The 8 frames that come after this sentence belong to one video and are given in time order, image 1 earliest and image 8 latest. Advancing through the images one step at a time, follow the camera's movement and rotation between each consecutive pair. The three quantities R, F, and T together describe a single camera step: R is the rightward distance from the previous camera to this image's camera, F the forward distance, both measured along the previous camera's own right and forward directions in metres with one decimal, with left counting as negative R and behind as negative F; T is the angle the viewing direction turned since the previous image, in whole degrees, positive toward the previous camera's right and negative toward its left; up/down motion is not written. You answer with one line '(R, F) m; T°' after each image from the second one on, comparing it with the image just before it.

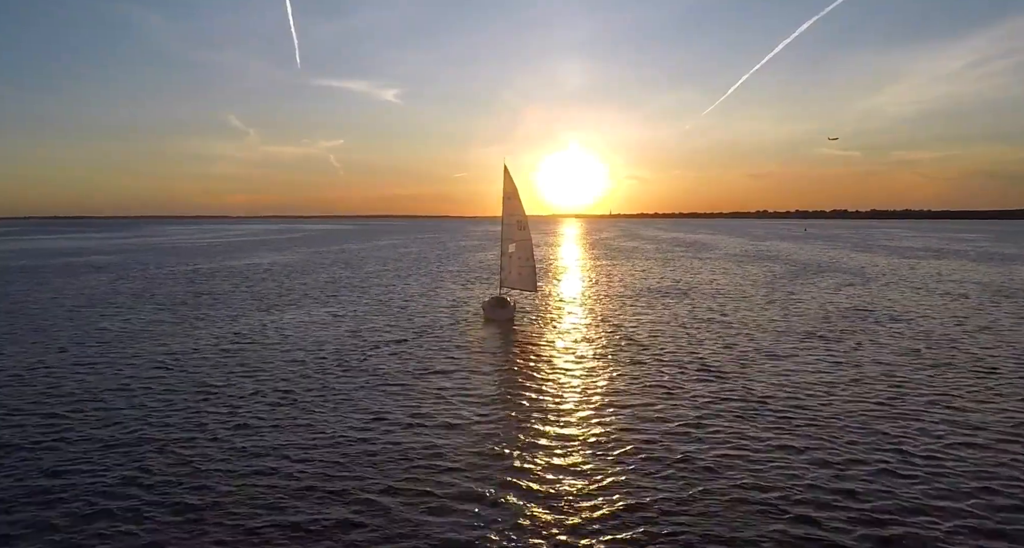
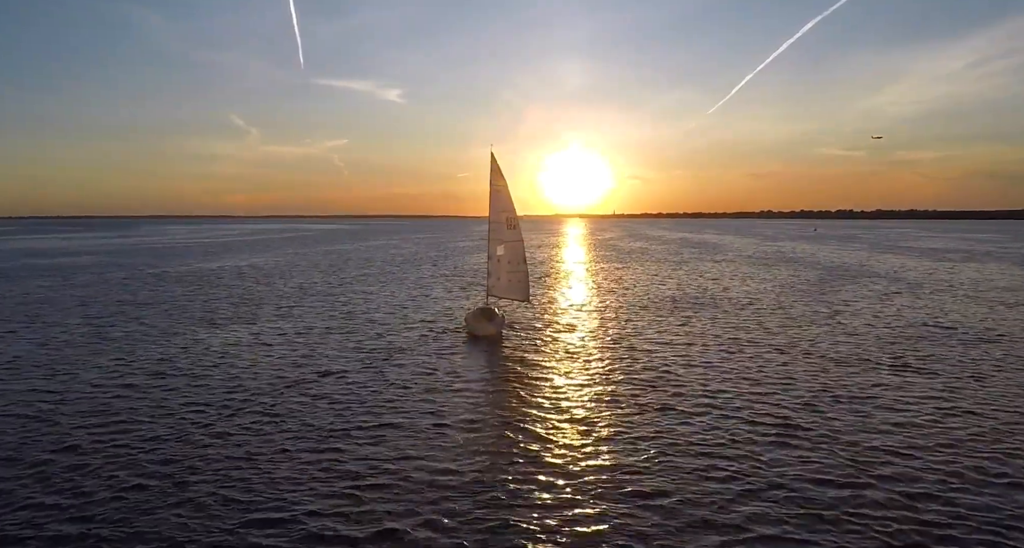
(+0.7, +6.9) m; 0°
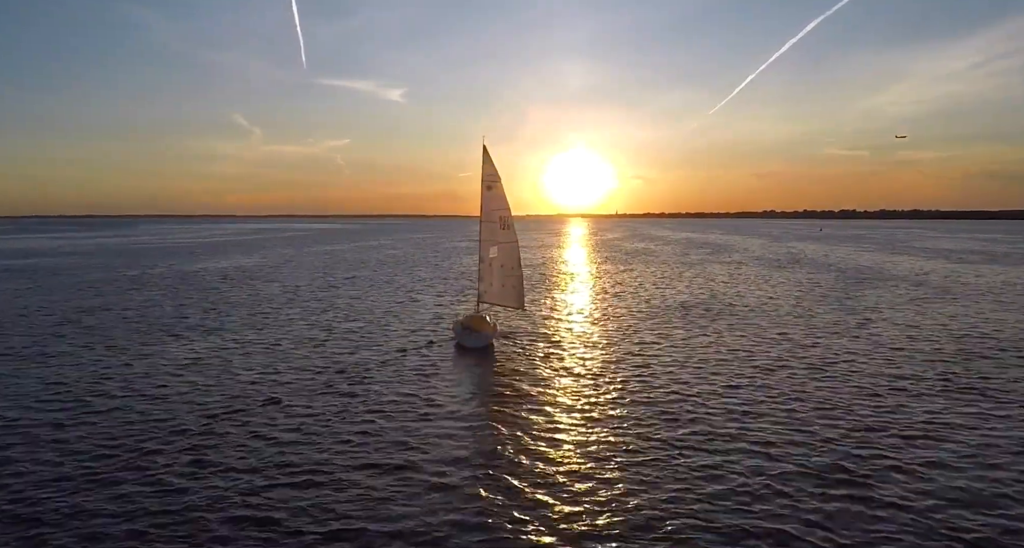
(+0.4, +3.6) m; 0°
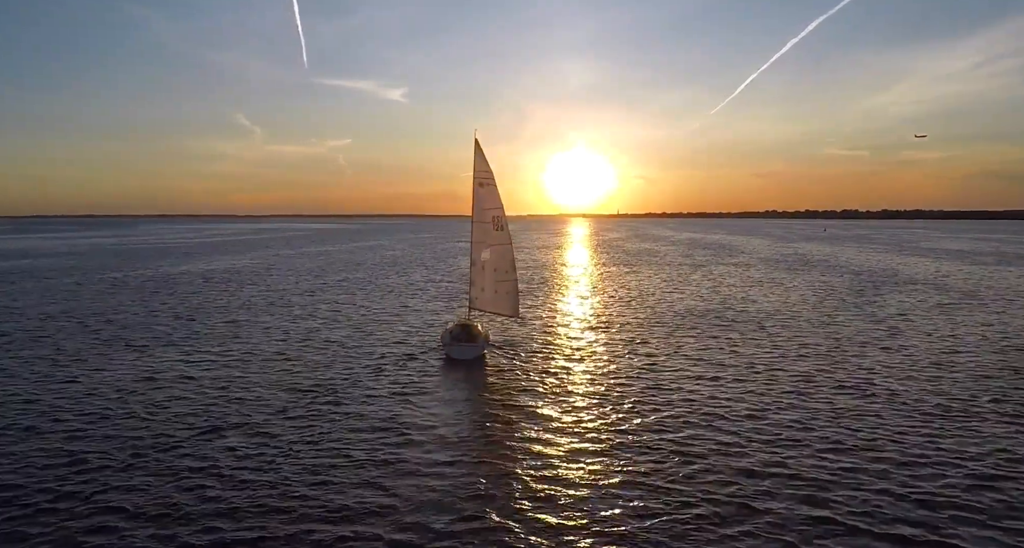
(+0.3, +2.7) m; 0°
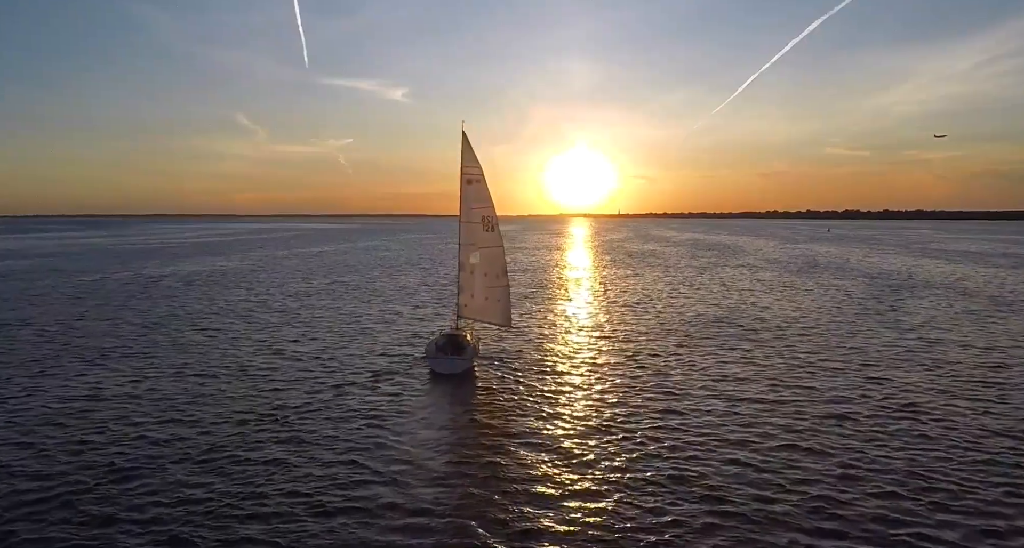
(+0.4, +2.8) m; 0°
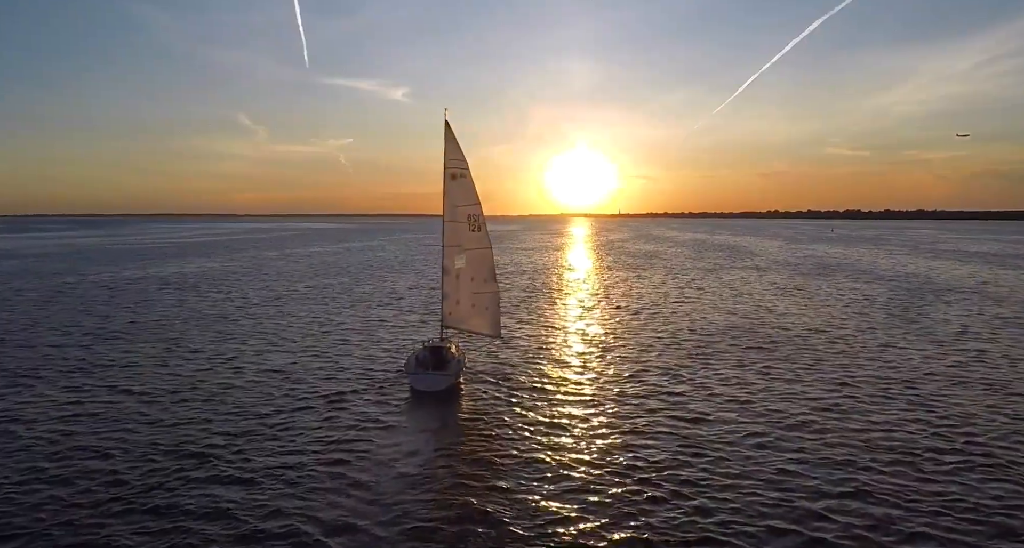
(+0.4, +3.0) m; 0°
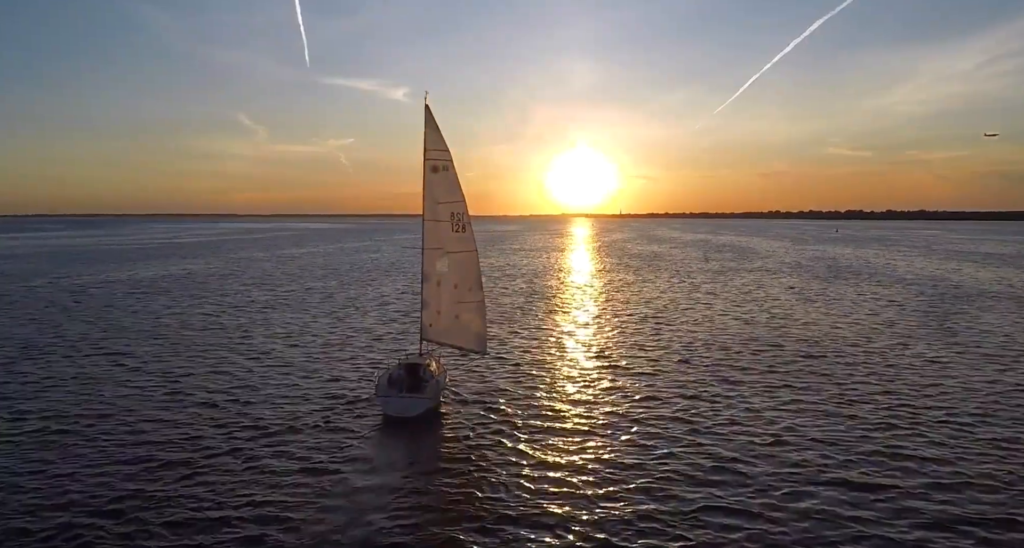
(+0.3, +3.3) m; 0°
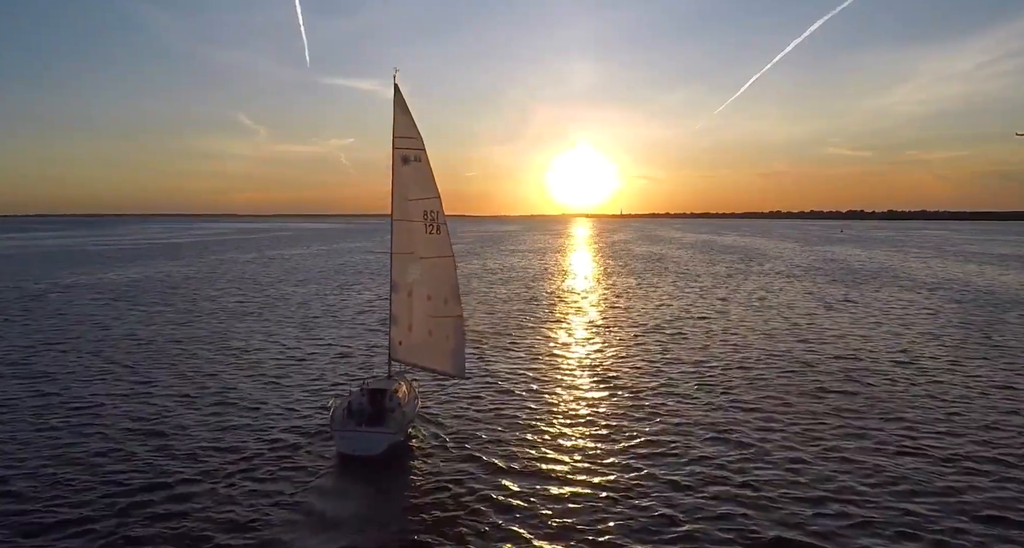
(+0.4, +3.4) m; 0°
